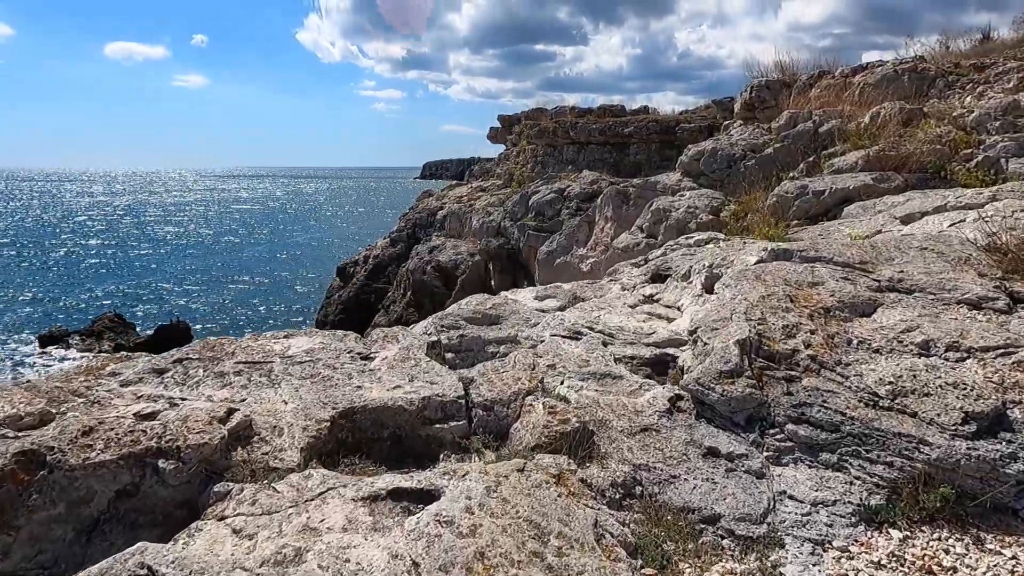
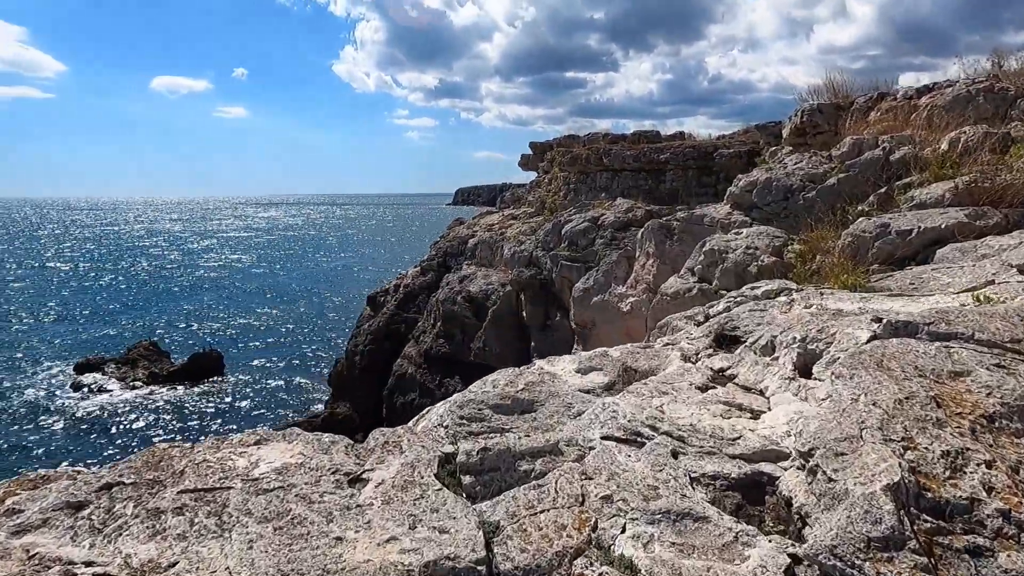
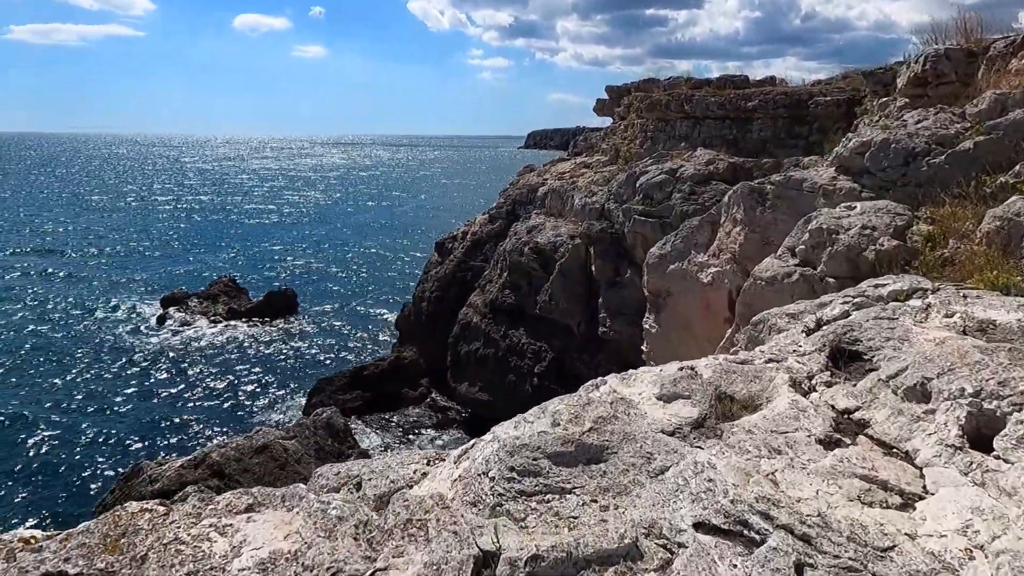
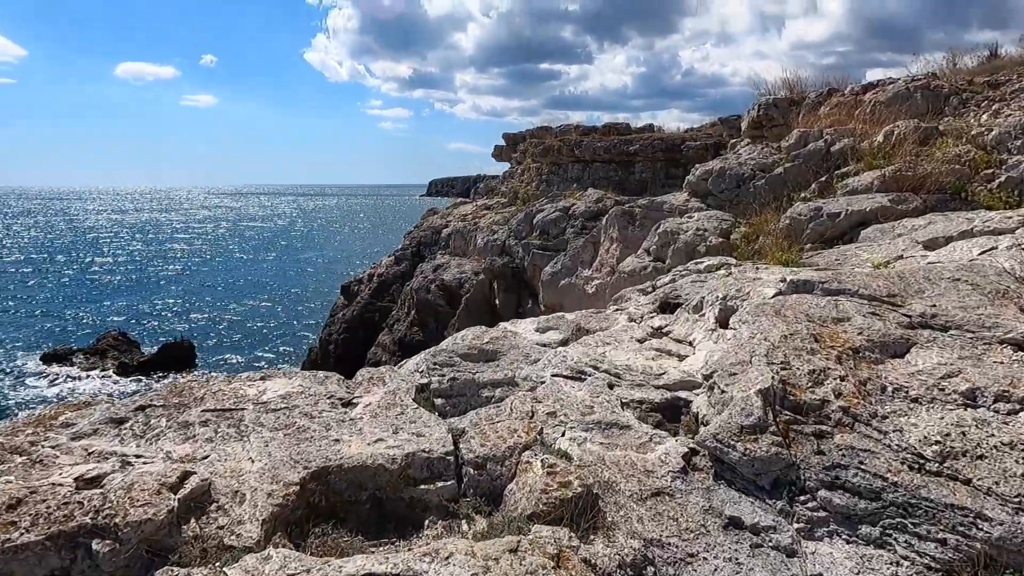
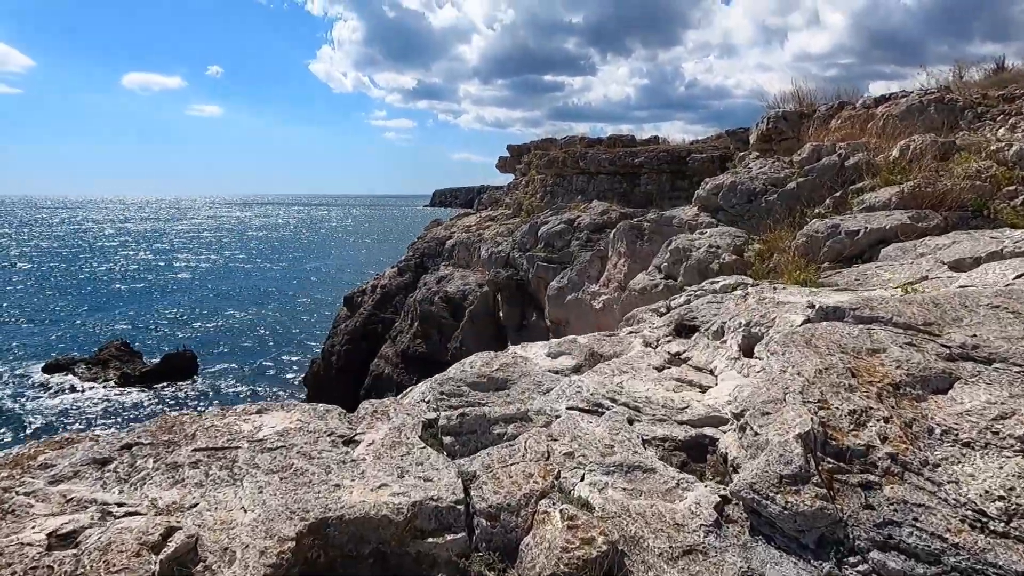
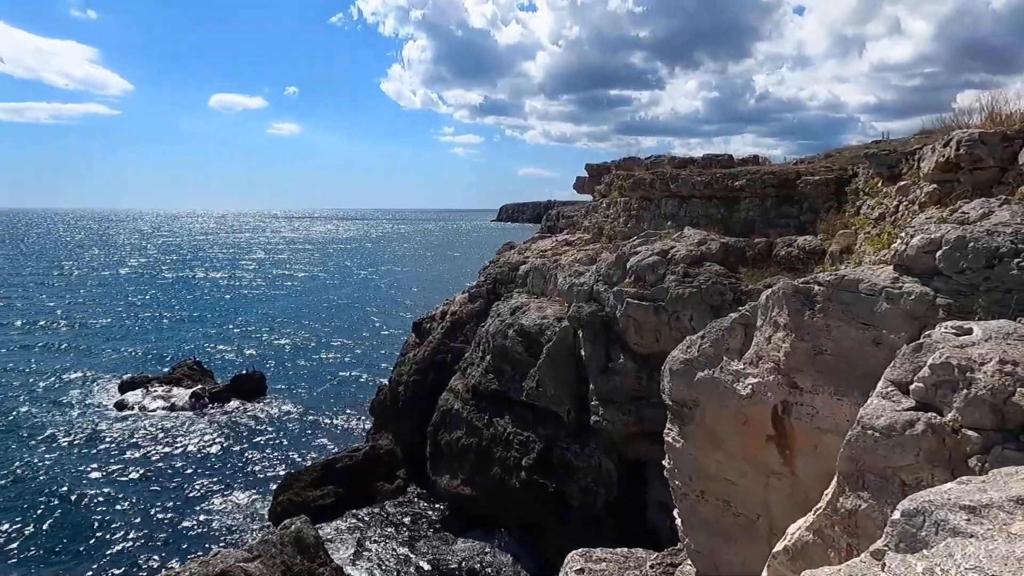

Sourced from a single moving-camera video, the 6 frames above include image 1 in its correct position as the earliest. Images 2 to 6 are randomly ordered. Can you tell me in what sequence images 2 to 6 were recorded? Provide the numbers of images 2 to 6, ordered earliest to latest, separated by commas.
4, 5, 2, 3, 6
